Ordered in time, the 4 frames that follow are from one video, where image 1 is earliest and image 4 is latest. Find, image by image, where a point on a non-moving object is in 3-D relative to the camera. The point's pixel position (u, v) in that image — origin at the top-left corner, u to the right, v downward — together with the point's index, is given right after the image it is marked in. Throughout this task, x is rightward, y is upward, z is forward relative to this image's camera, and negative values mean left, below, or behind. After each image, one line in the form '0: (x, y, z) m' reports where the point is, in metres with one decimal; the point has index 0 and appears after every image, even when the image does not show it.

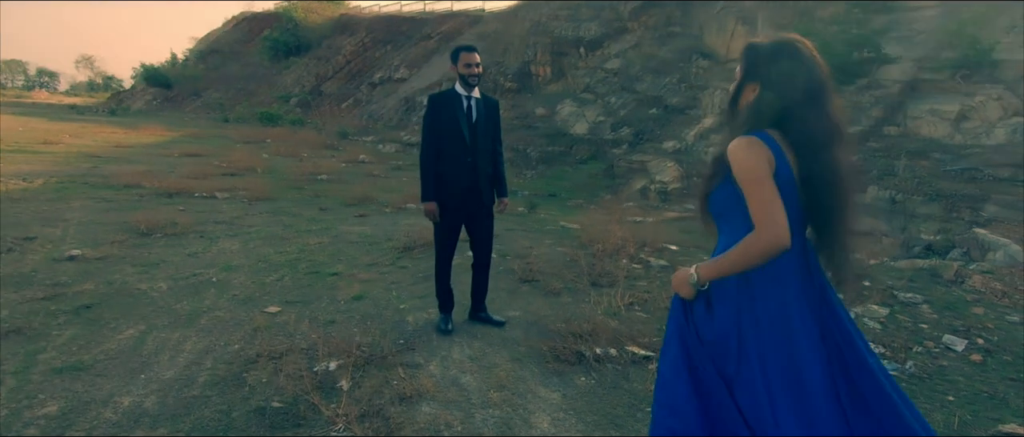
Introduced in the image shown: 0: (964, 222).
0: (+6.2, 0.0, +7.4) m
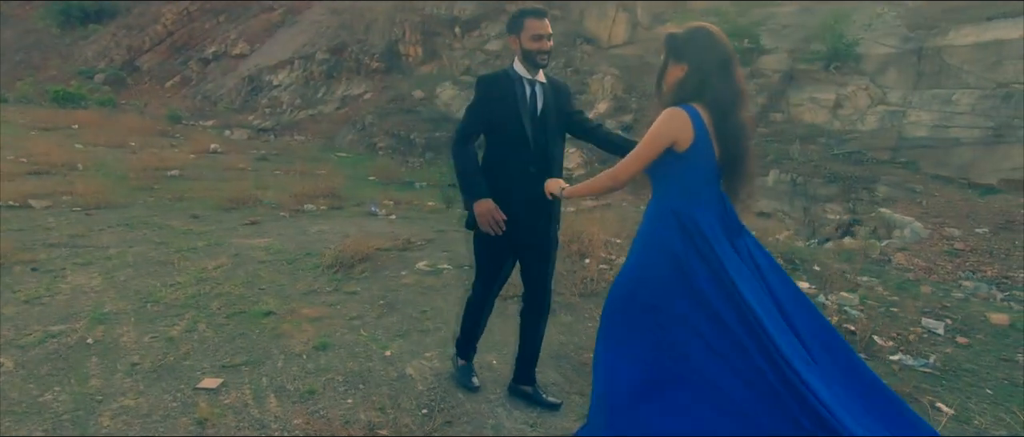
0: (+5.3, +0.3, +8.1) m
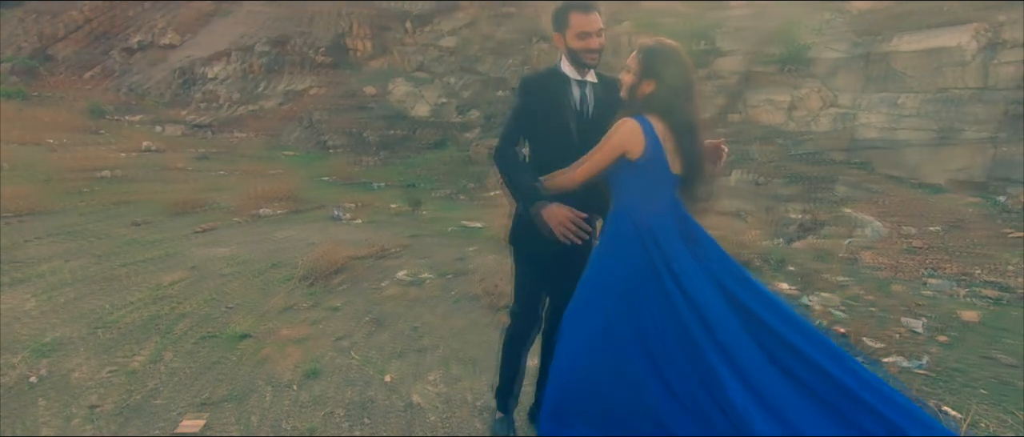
0: (+4.9, +0.3, +8.4) m
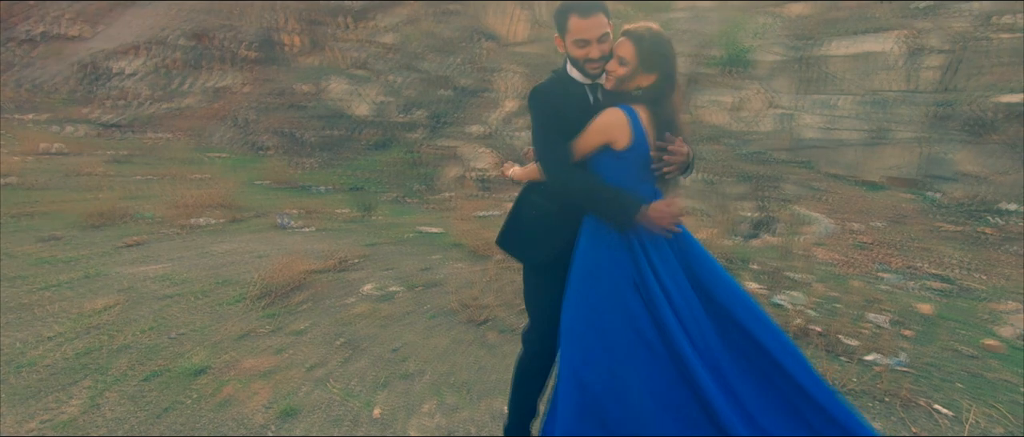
0: (+4.2, +0.3, +8.6) m
